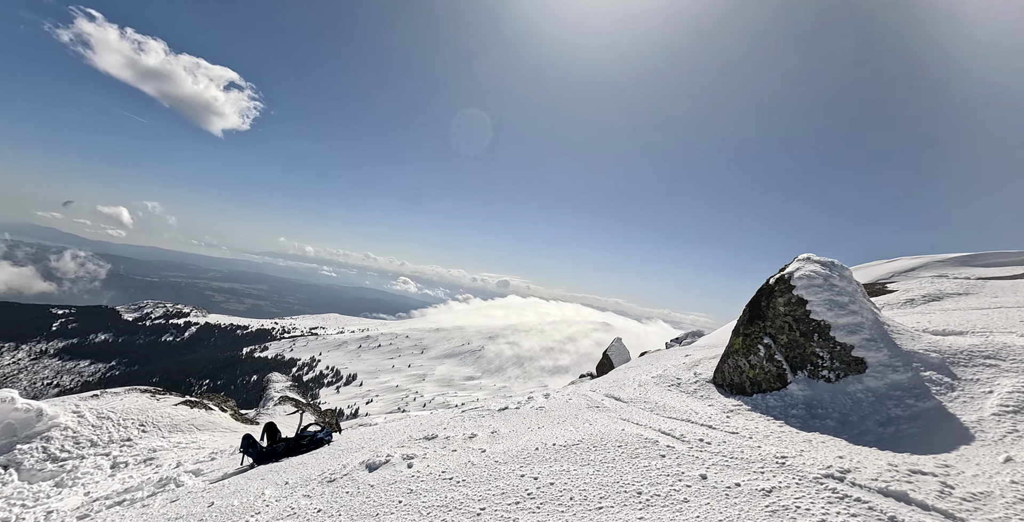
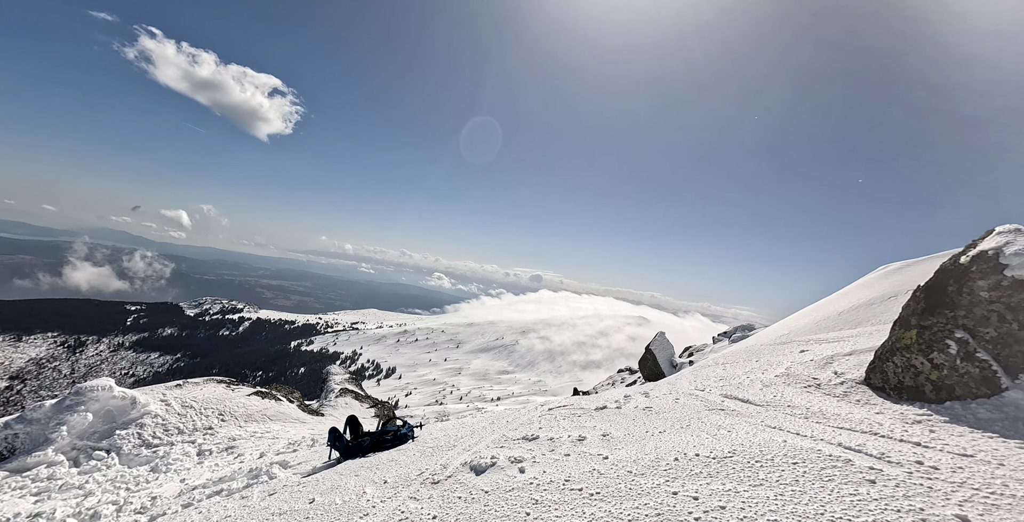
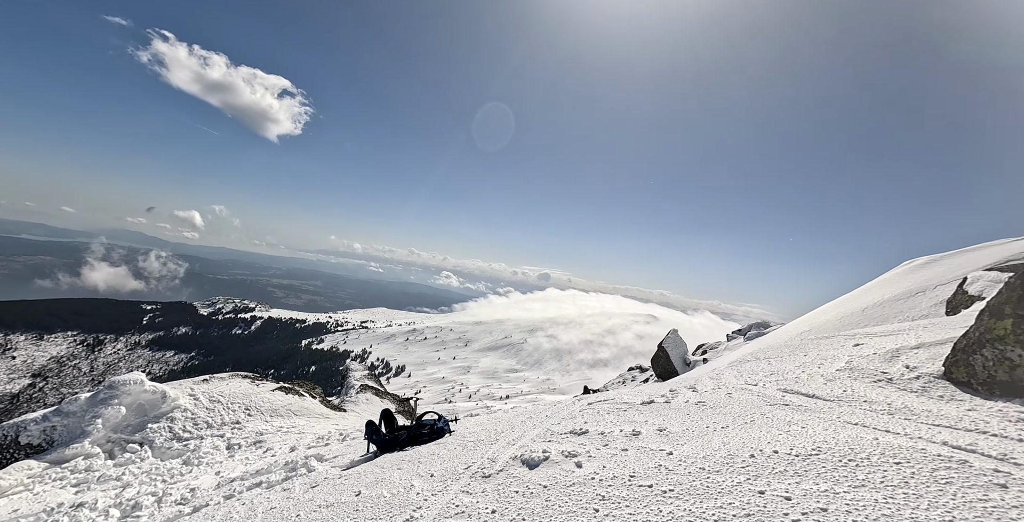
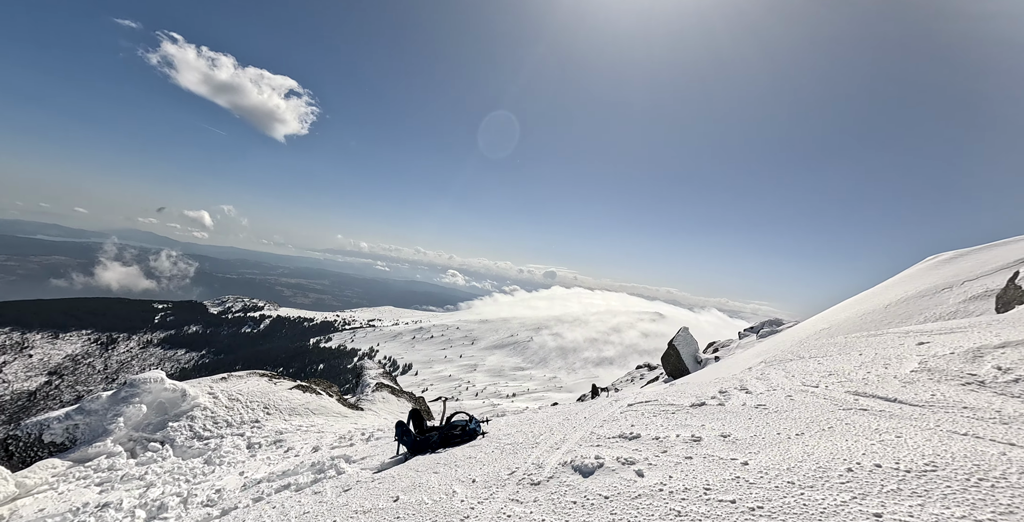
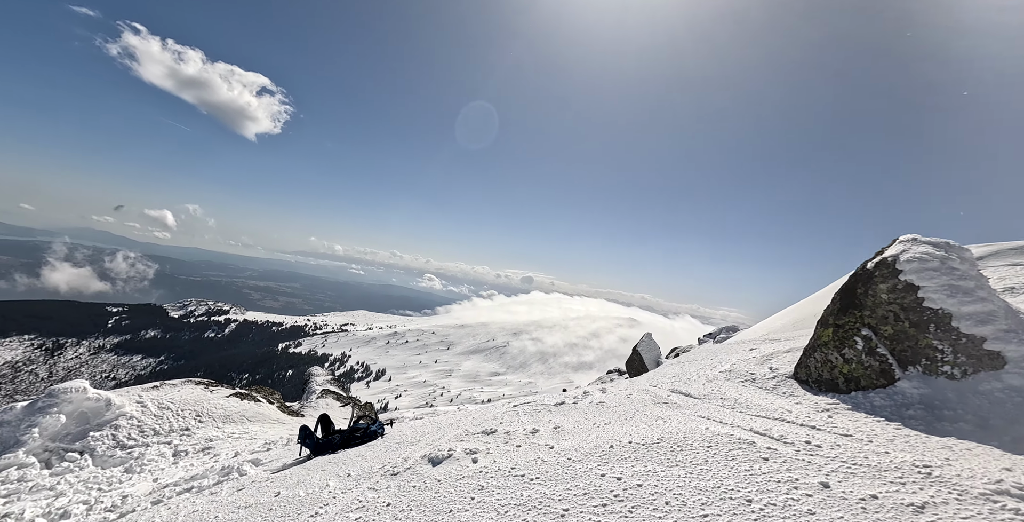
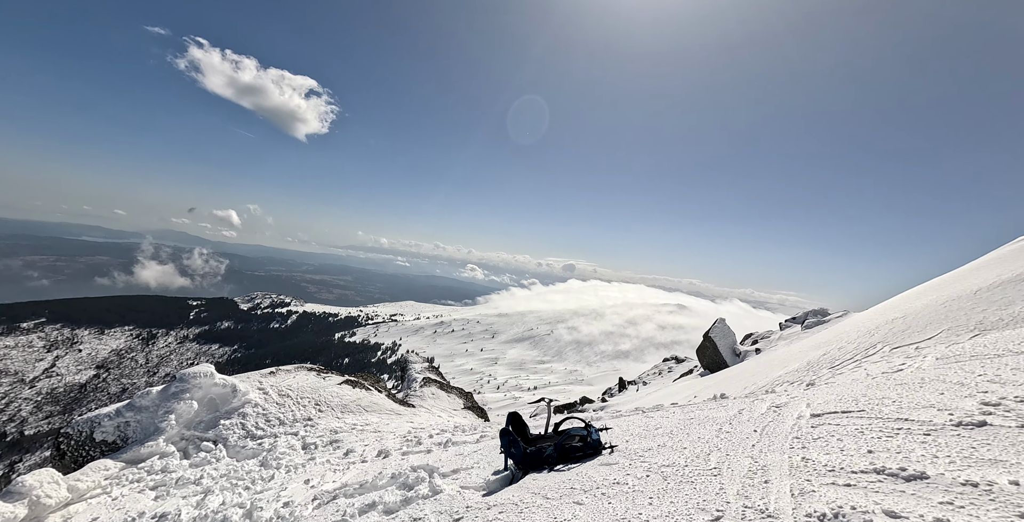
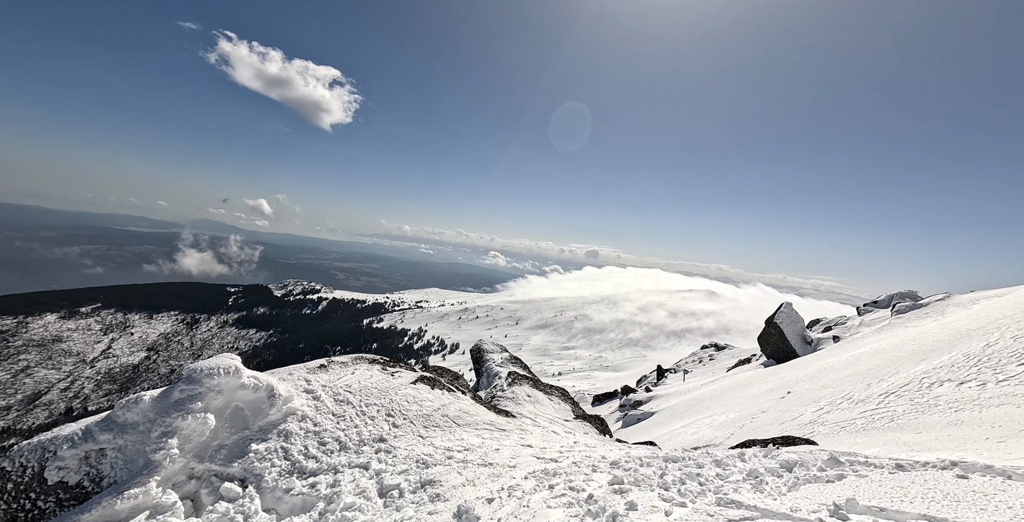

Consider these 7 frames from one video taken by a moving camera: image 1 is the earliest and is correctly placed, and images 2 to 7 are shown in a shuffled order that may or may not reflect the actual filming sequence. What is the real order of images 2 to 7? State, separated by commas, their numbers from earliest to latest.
5, 2, 3, 4, 6, 7
